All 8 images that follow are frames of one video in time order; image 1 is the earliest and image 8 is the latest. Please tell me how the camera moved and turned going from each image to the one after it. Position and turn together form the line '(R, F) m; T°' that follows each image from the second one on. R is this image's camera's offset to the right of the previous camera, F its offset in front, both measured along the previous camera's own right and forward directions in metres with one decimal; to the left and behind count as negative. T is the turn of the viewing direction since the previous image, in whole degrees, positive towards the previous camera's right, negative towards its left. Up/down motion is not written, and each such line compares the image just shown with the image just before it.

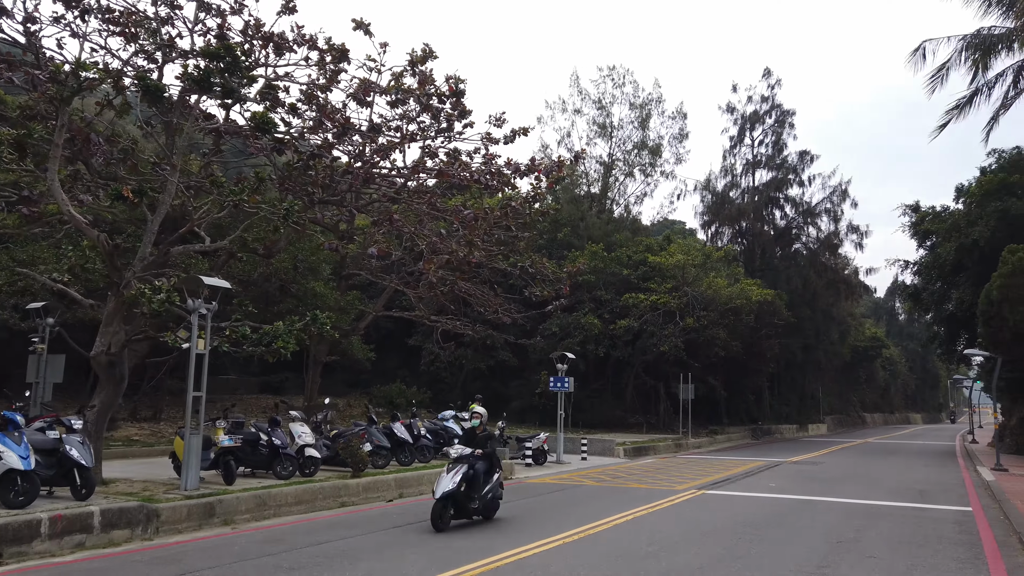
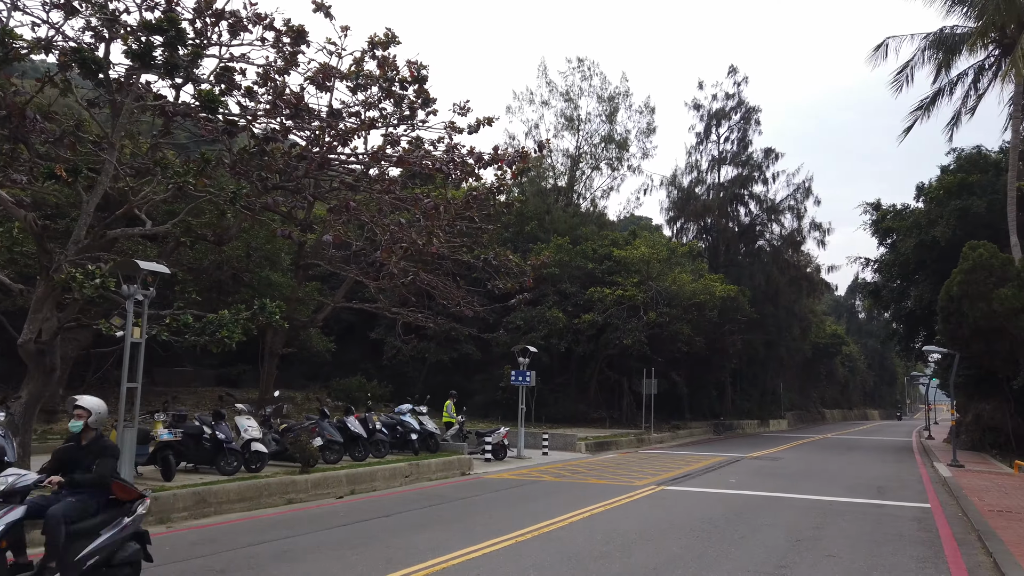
(+0.1, +0.3) m; +2°
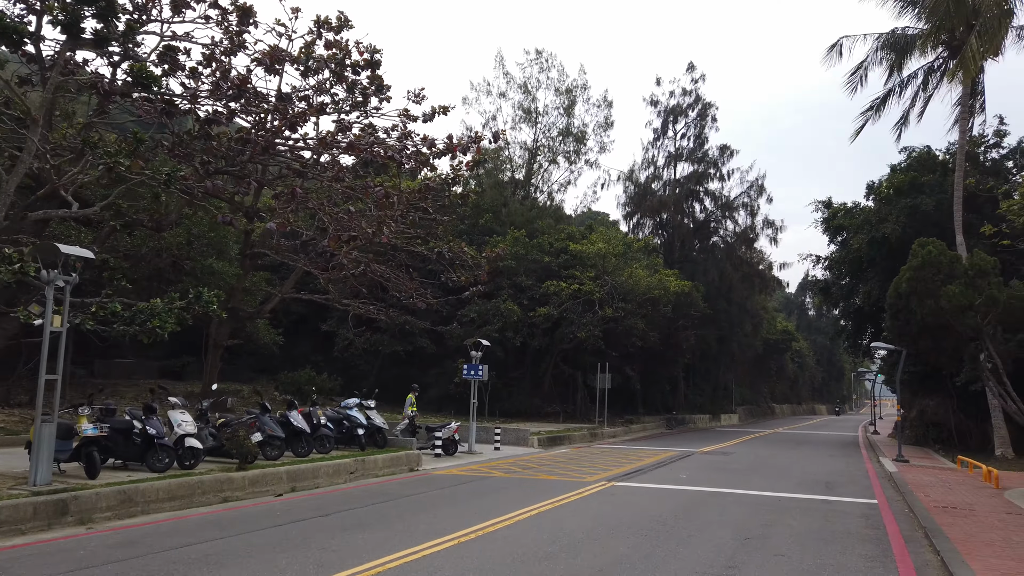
(+0.1, +0.3) m; +3°
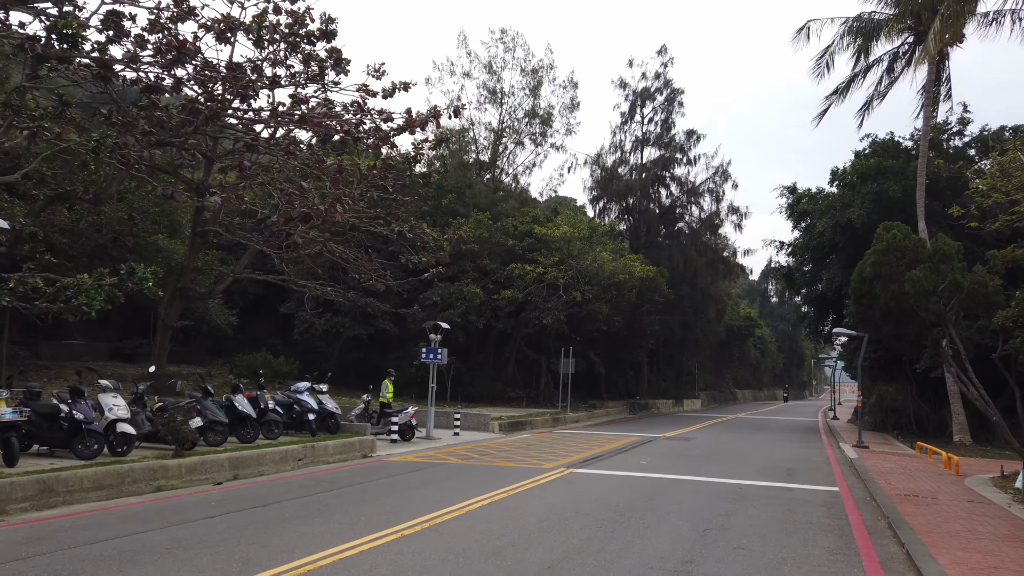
(+0.1, +0.4) m; +2°
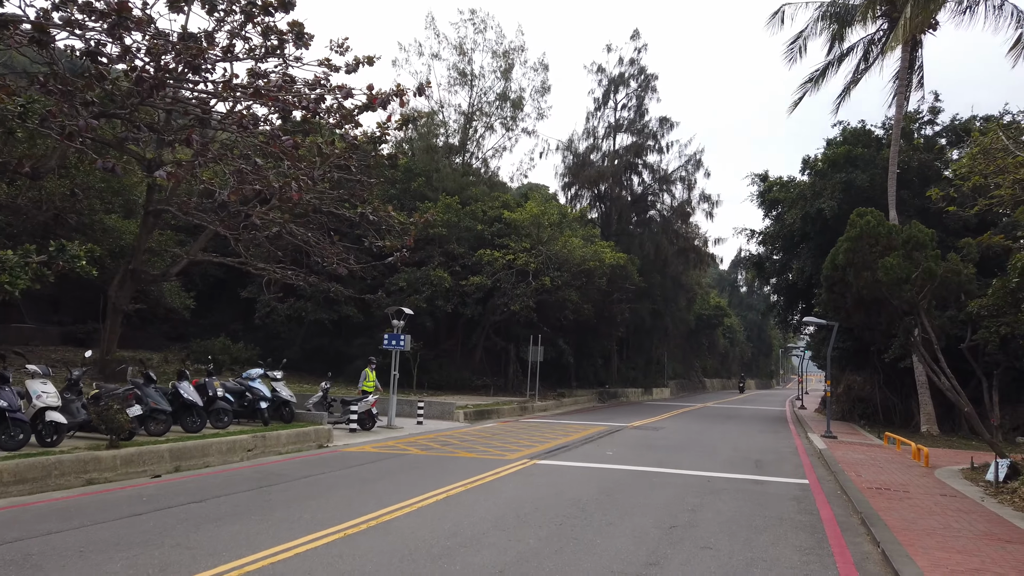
(+0.1, +0.5) m; +2°
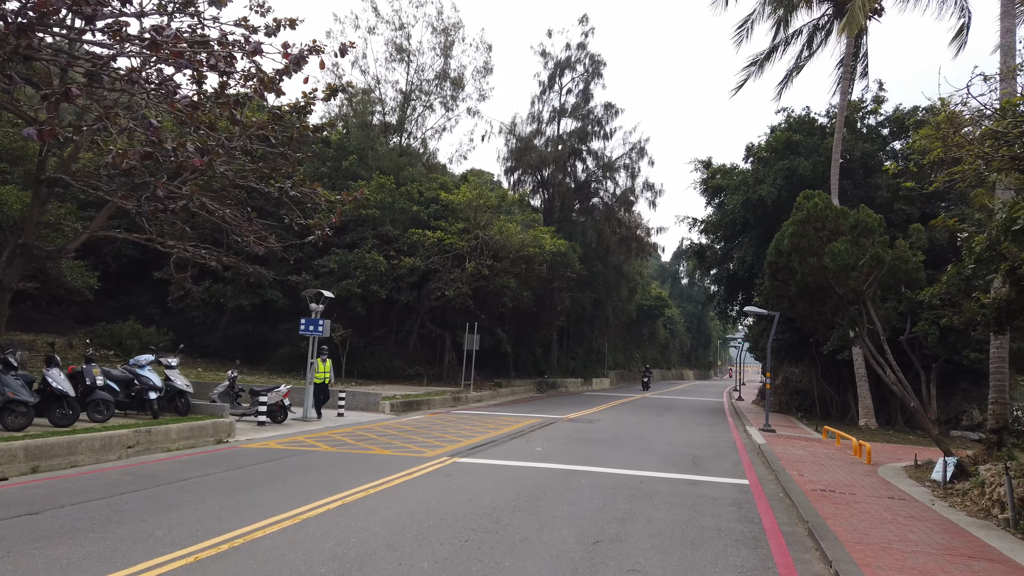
(+0.3, +1.0) m; +4°
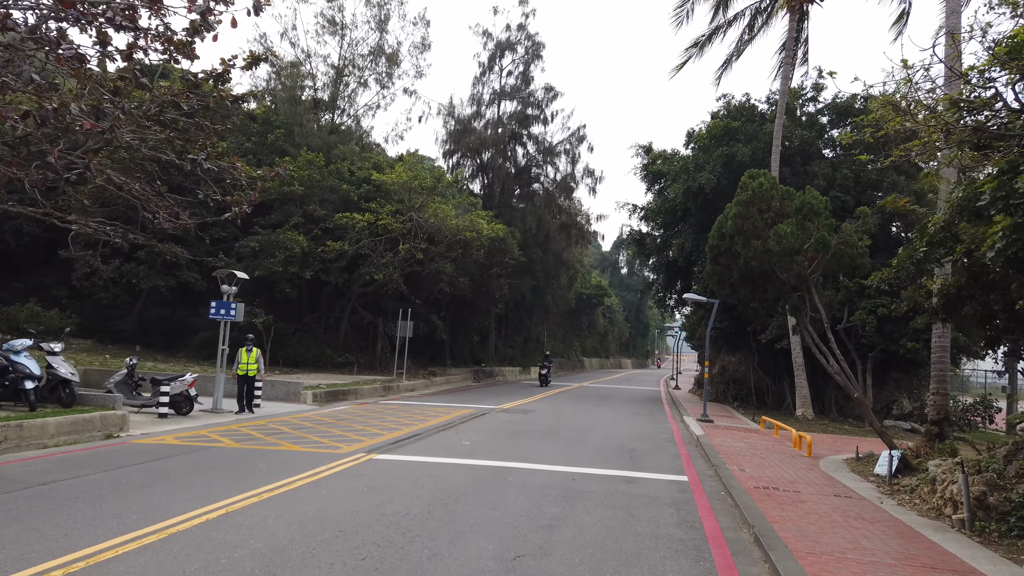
(+0.2, +0.8) m; +4°
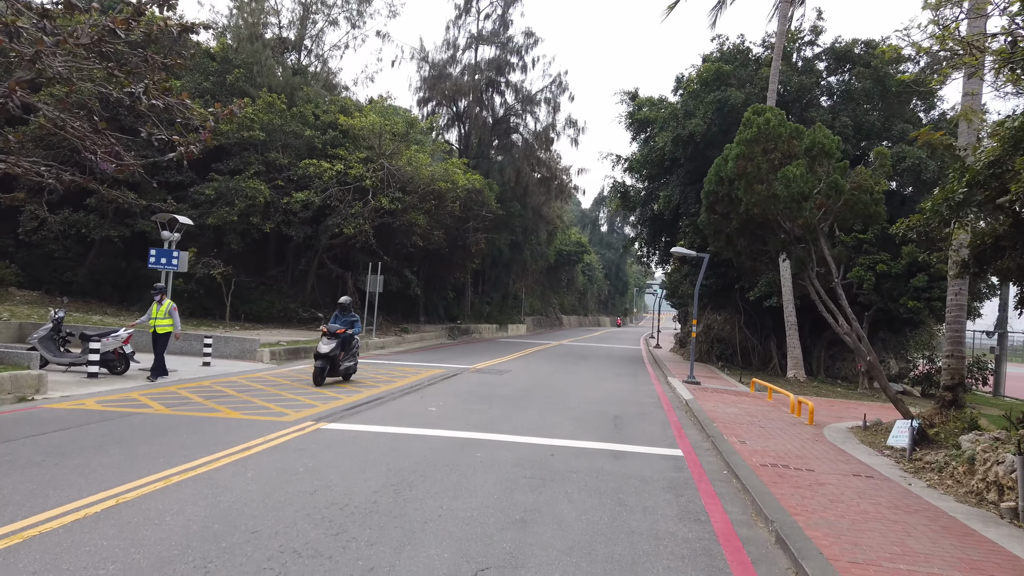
(+0.1, +1.2) m; +2°
